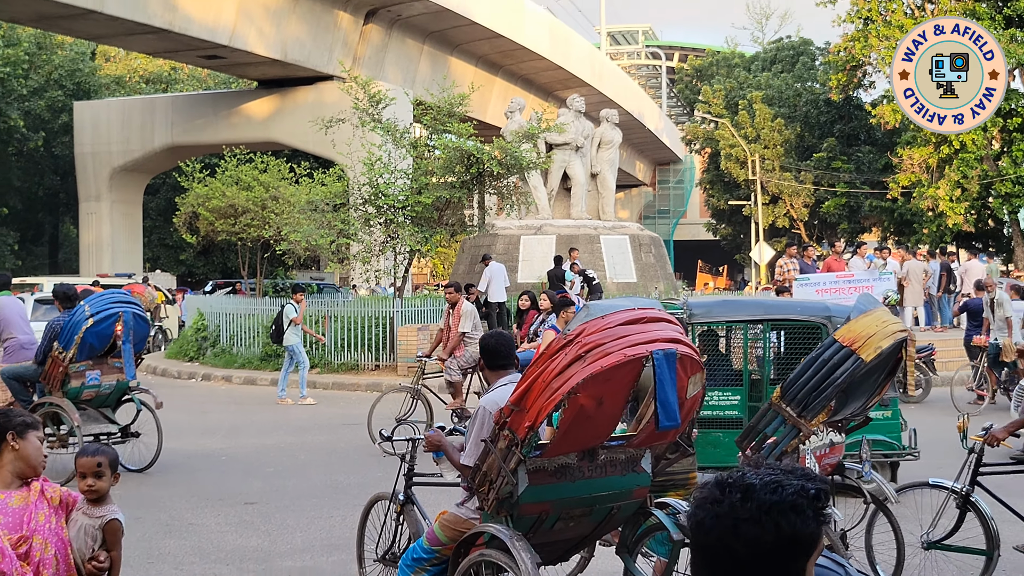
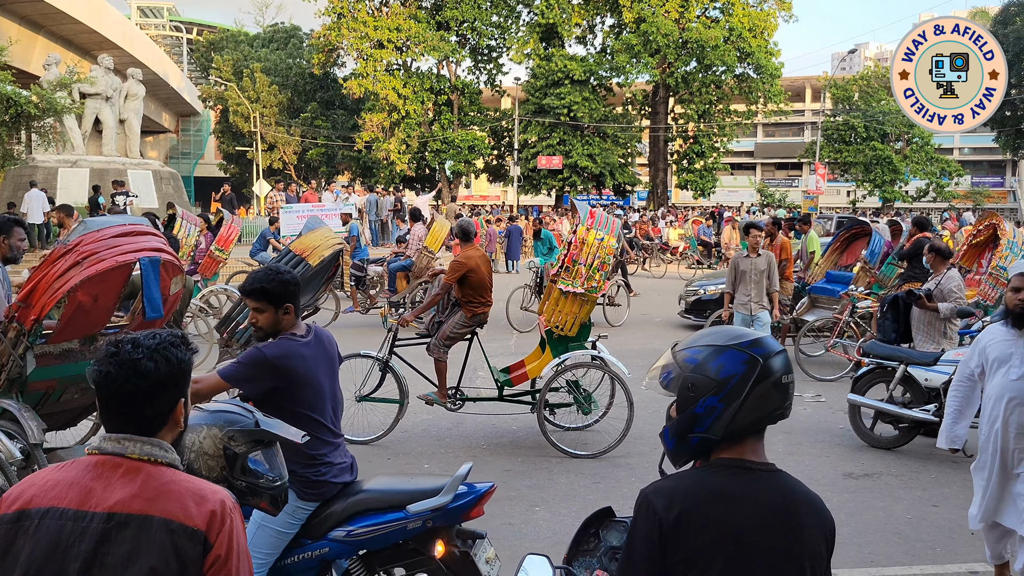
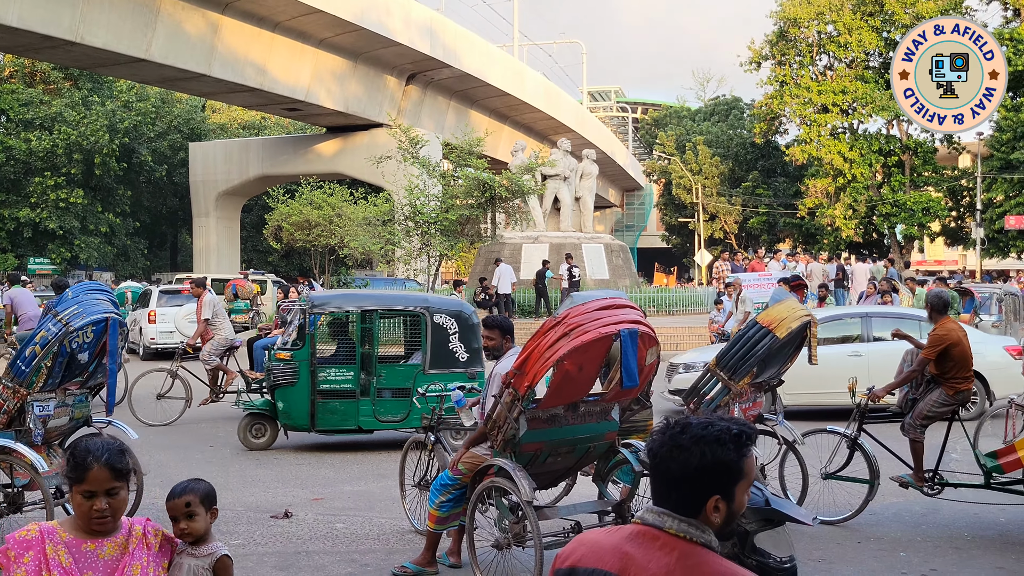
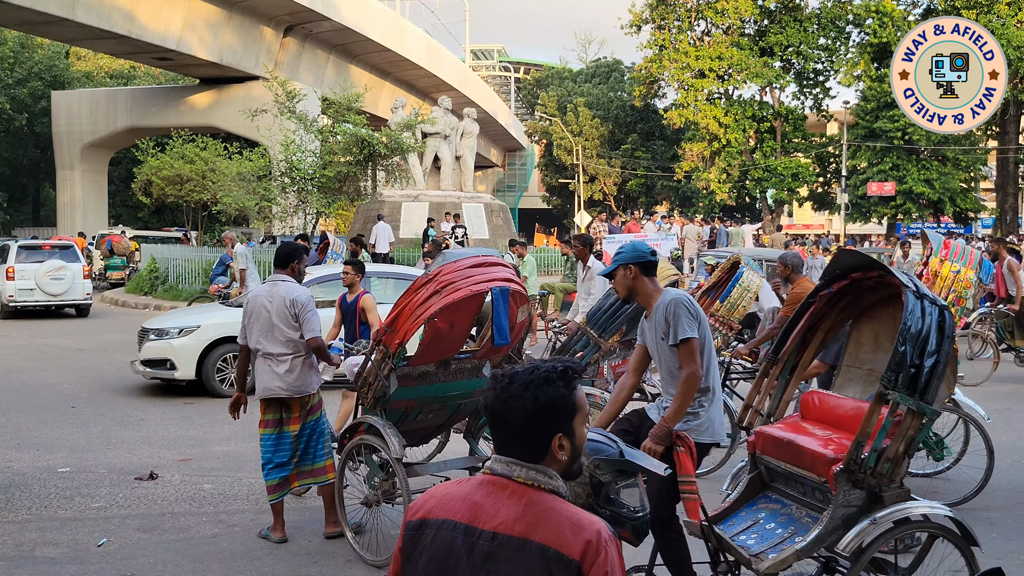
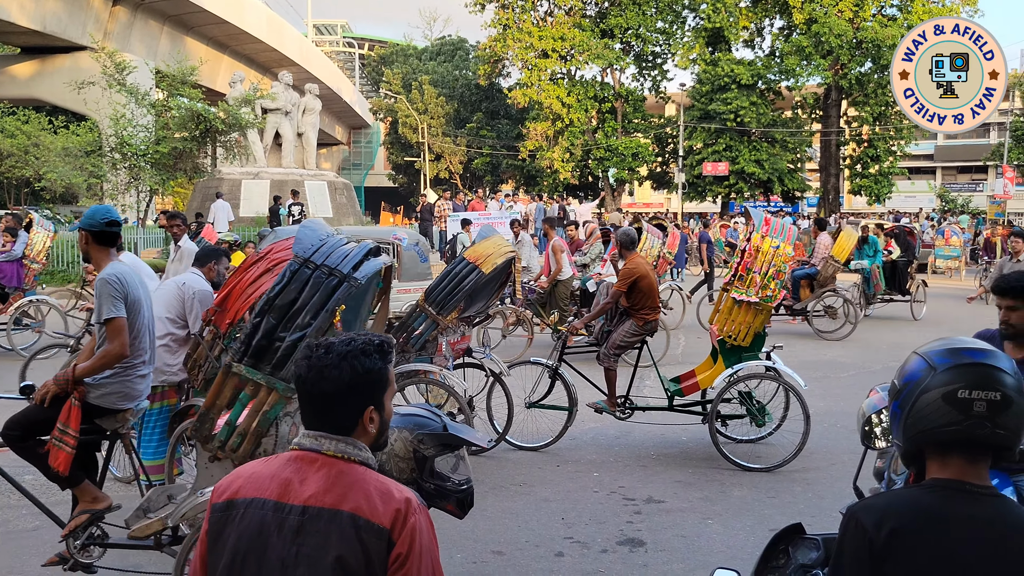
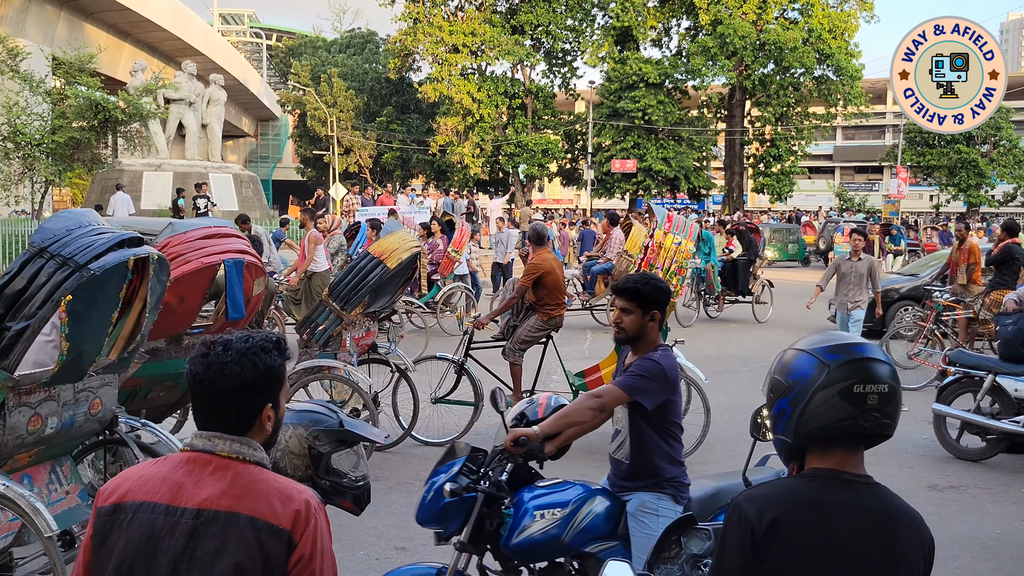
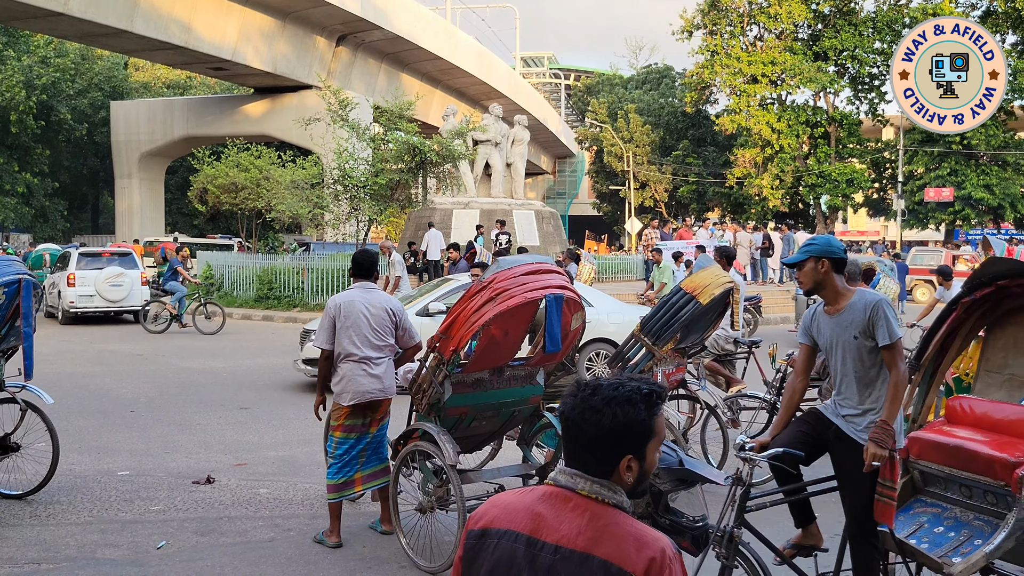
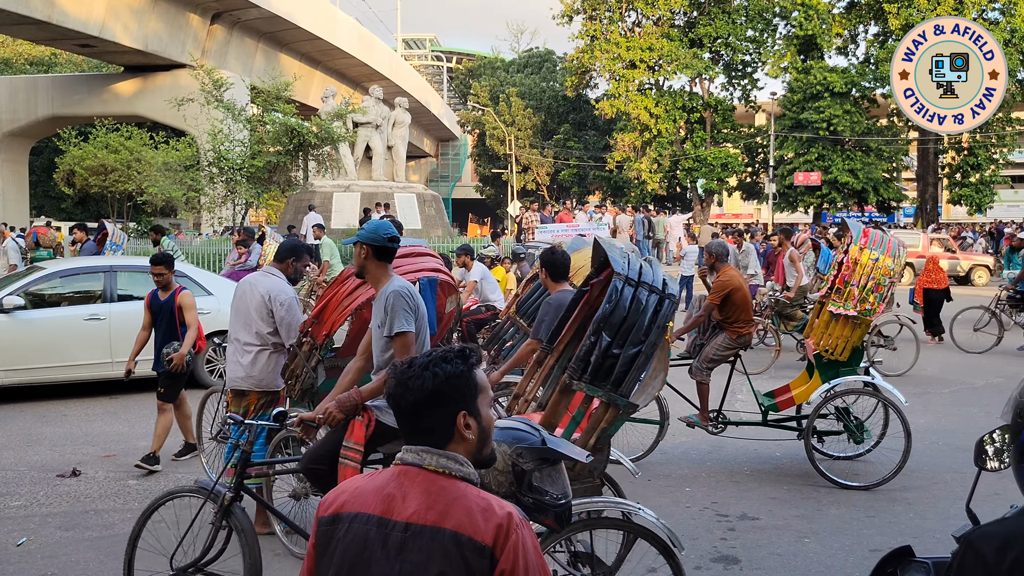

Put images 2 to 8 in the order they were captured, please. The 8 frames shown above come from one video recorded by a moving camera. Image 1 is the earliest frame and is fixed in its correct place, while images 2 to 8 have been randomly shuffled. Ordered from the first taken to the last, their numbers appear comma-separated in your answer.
3, 7, 4, 8, 5, 6, 2
